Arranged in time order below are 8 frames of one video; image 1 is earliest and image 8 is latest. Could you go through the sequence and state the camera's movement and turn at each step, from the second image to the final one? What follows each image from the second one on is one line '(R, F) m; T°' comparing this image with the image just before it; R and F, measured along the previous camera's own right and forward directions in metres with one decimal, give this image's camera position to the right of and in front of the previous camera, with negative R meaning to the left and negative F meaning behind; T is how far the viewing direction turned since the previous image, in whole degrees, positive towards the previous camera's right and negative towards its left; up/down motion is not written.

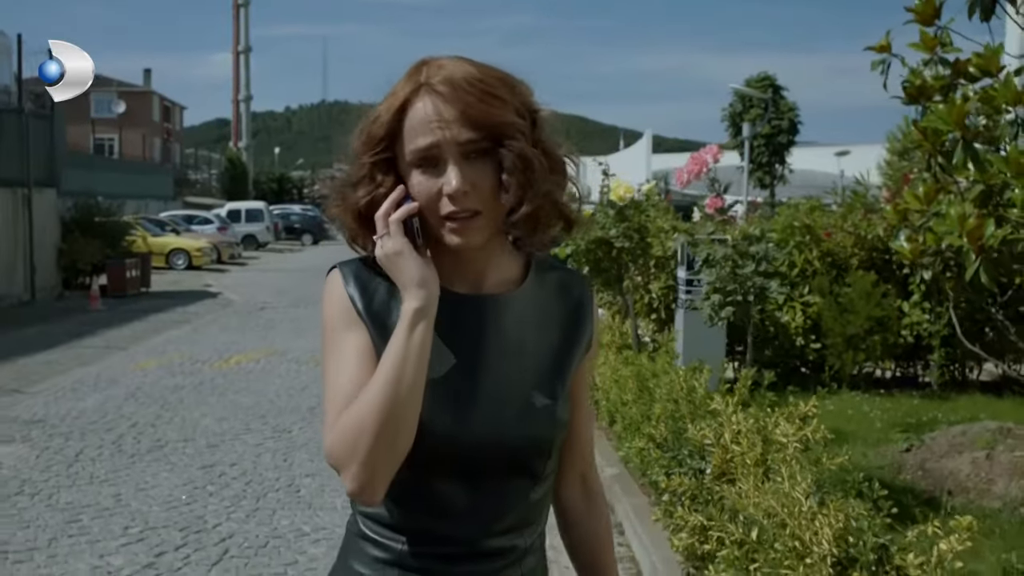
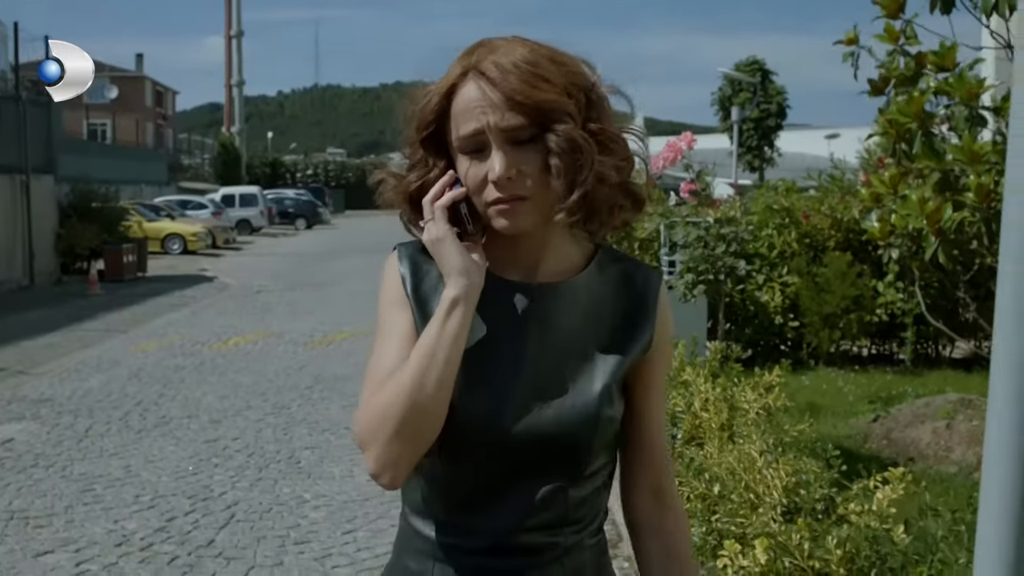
(0.0, -0.4) m; 0°
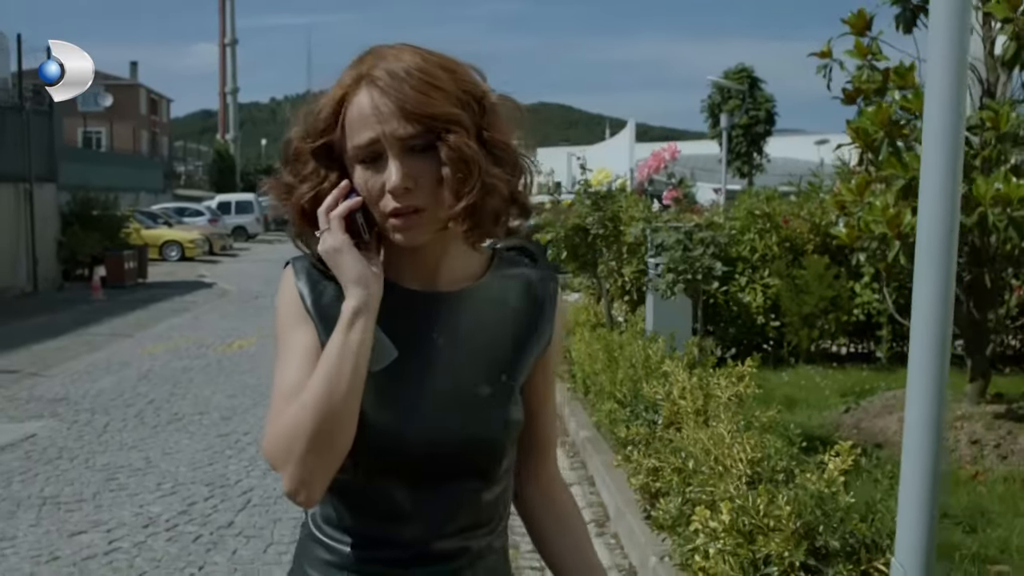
(0.0, -0.5) m; 0°
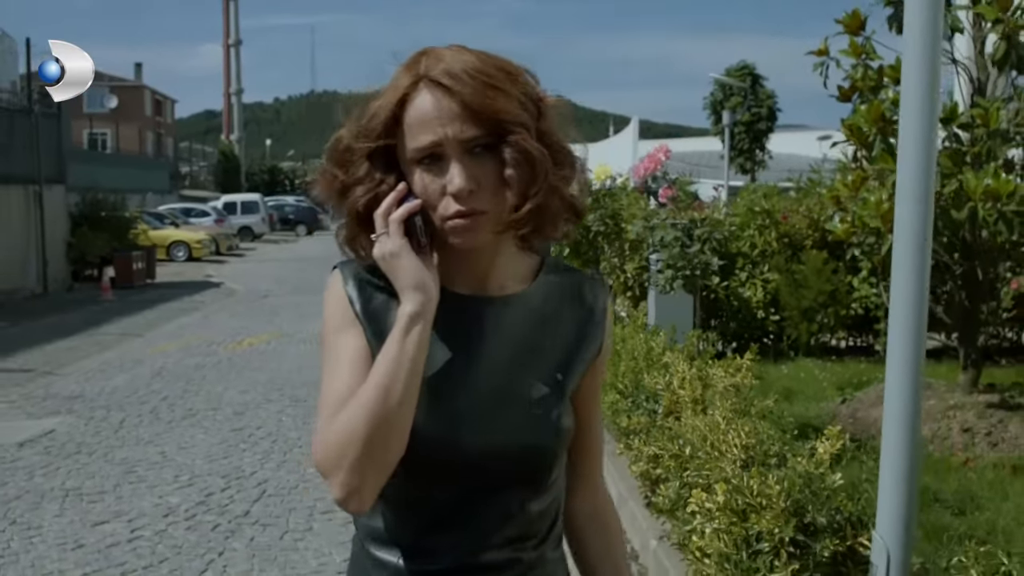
(0.0, -0.2) m; 0°
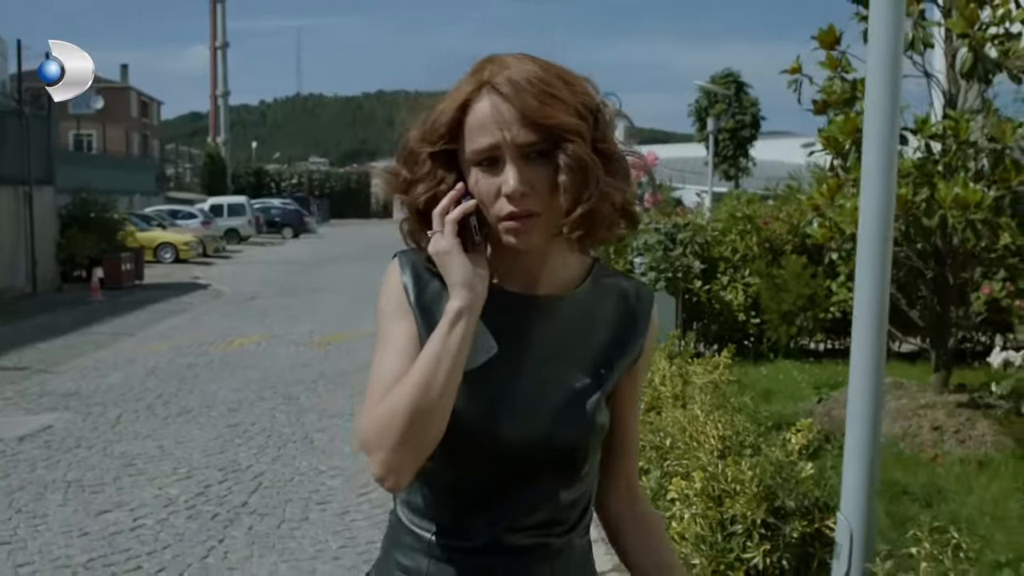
(0.0, -0.3) m; +1°
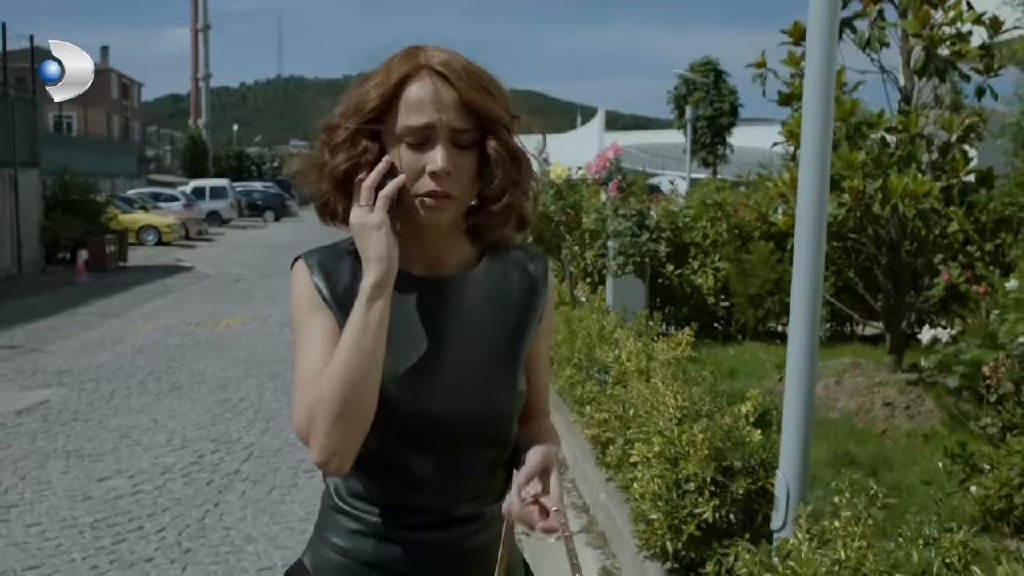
(0.0, -0.4) m; +1°
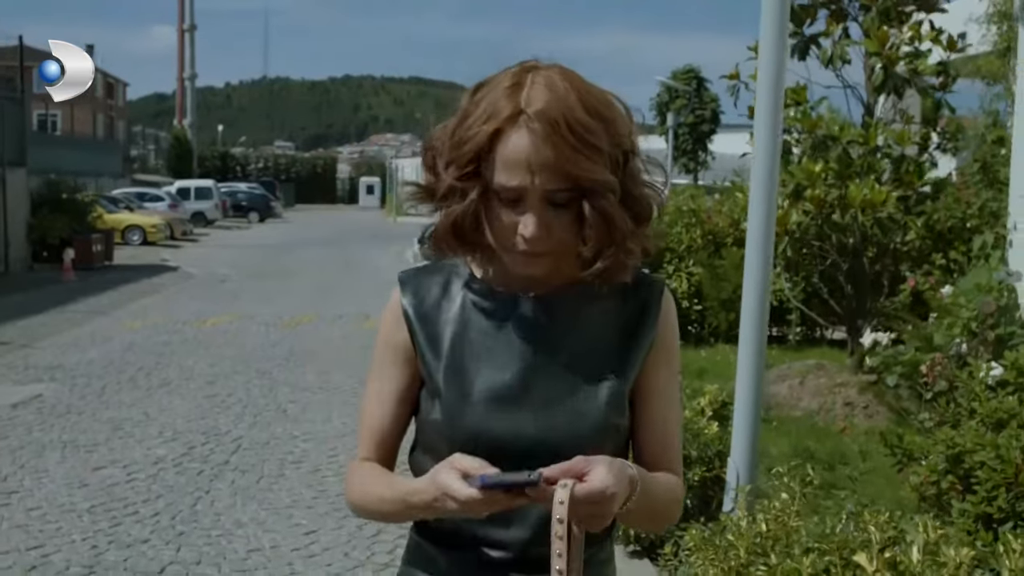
(0.0, -0.4) m; +1°
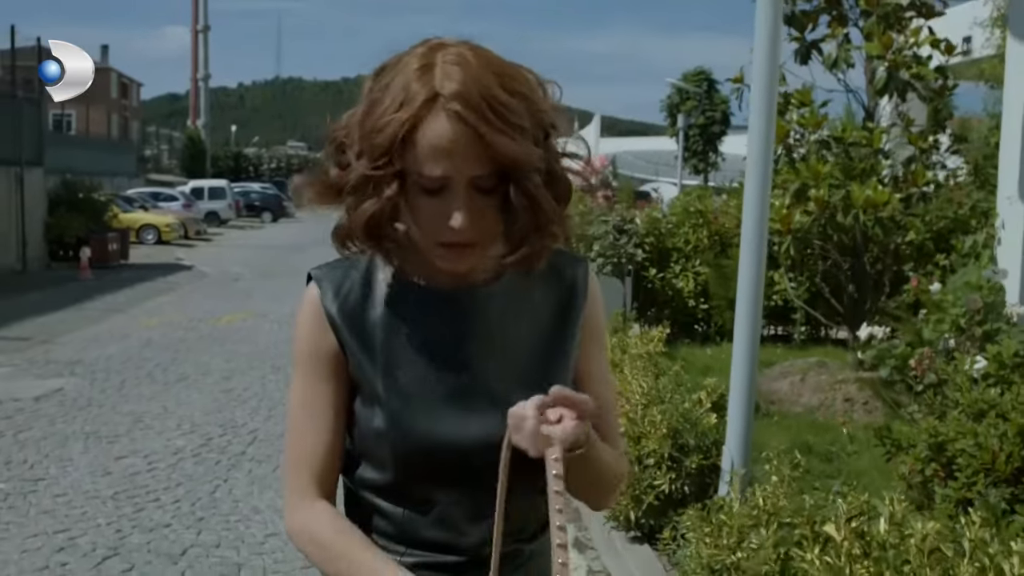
(0.0, -0.2) m; -1°
